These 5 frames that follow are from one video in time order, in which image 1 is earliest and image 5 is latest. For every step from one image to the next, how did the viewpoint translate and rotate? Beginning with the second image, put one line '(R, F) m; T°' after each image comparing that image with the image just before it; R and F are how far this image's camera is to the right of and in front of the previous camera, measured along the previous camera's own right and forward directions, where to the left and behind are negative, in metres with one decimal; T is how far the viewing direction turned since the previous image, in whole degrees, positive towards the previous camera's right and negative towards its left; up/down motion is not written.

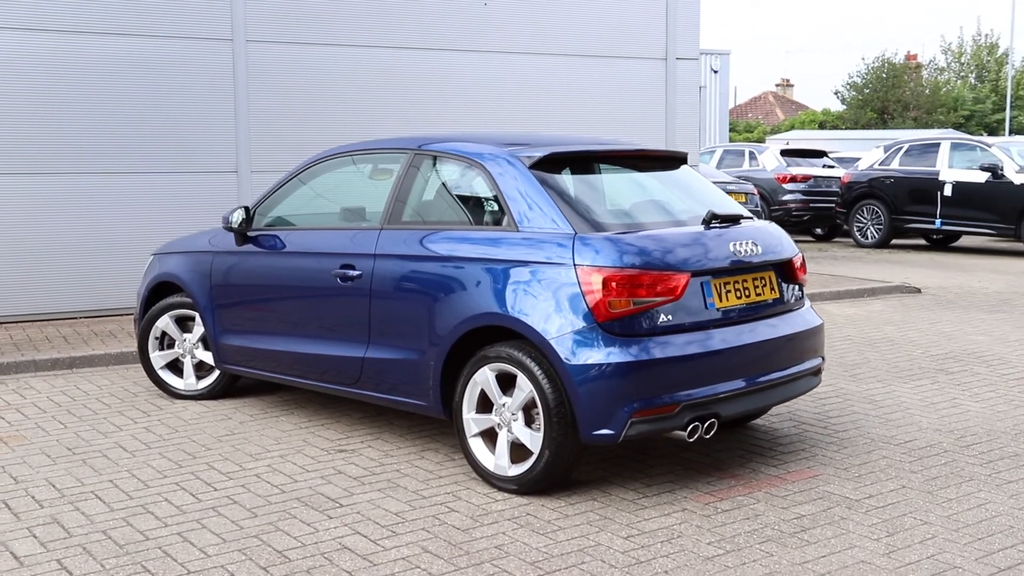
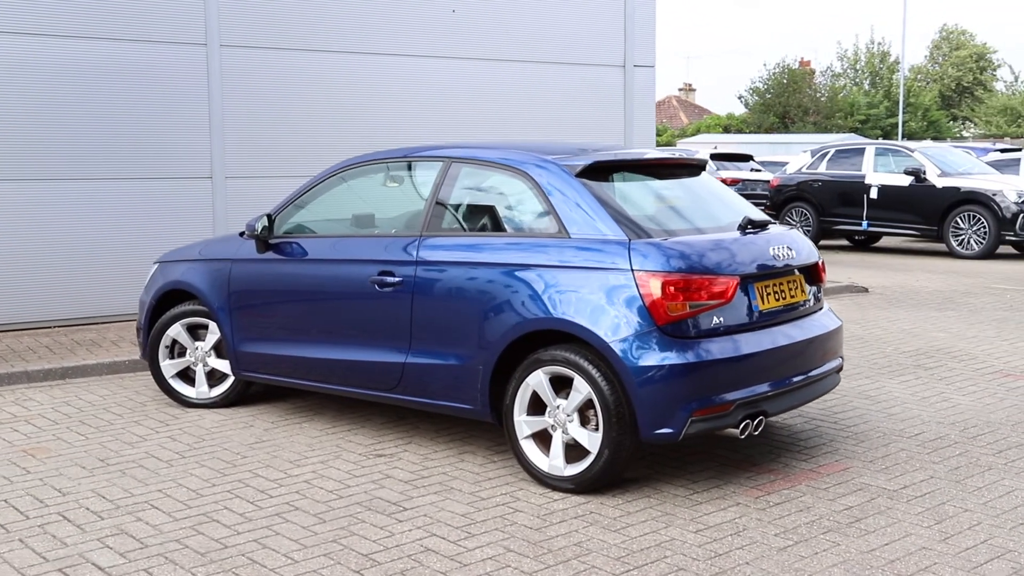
(-0.6, -0.1) m; +5°
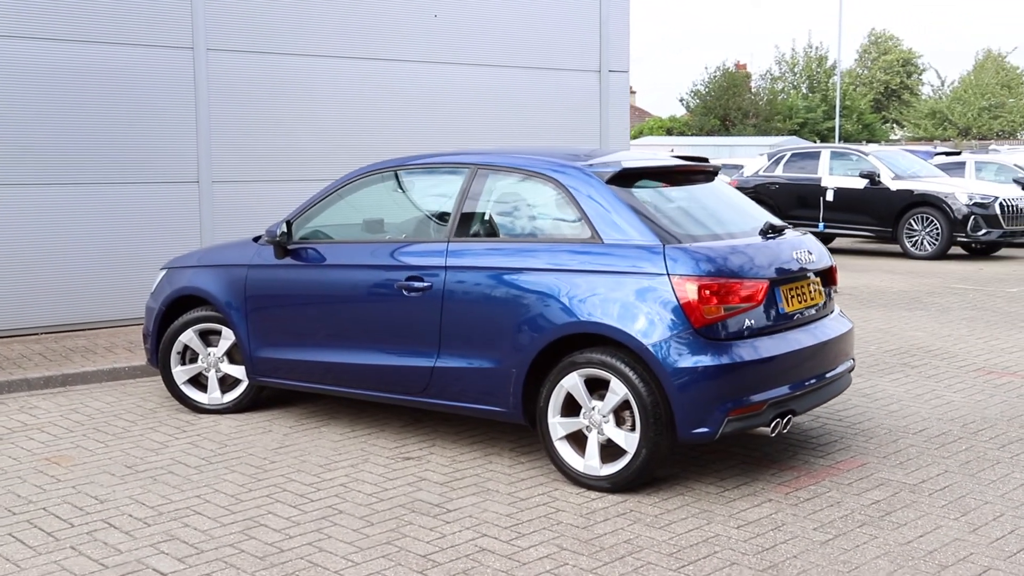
(-0.4, -0.1) m; +3°
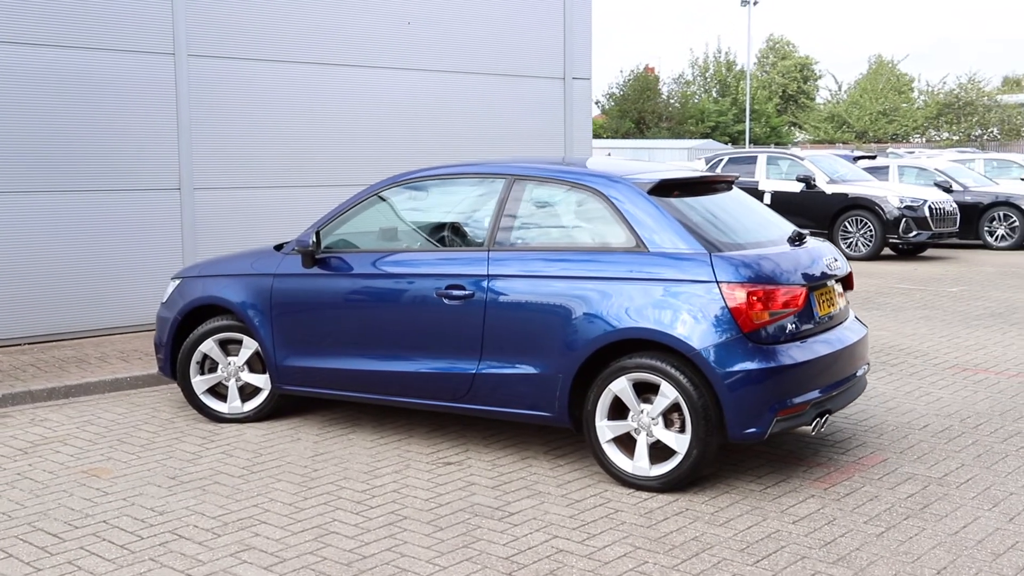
(-0.6, -0.1) m; +4°
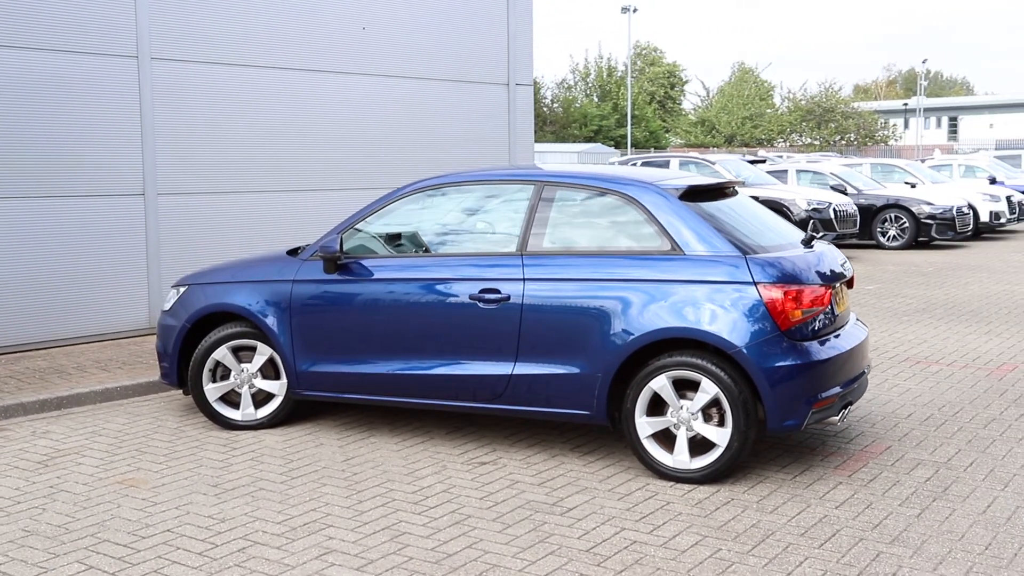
(-0.8, -0.1) m; +6°
